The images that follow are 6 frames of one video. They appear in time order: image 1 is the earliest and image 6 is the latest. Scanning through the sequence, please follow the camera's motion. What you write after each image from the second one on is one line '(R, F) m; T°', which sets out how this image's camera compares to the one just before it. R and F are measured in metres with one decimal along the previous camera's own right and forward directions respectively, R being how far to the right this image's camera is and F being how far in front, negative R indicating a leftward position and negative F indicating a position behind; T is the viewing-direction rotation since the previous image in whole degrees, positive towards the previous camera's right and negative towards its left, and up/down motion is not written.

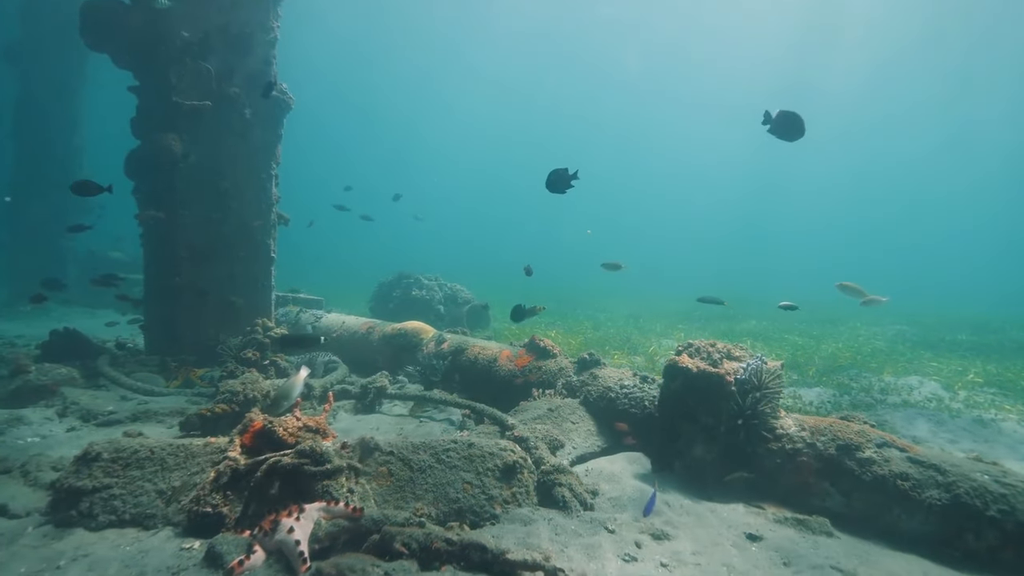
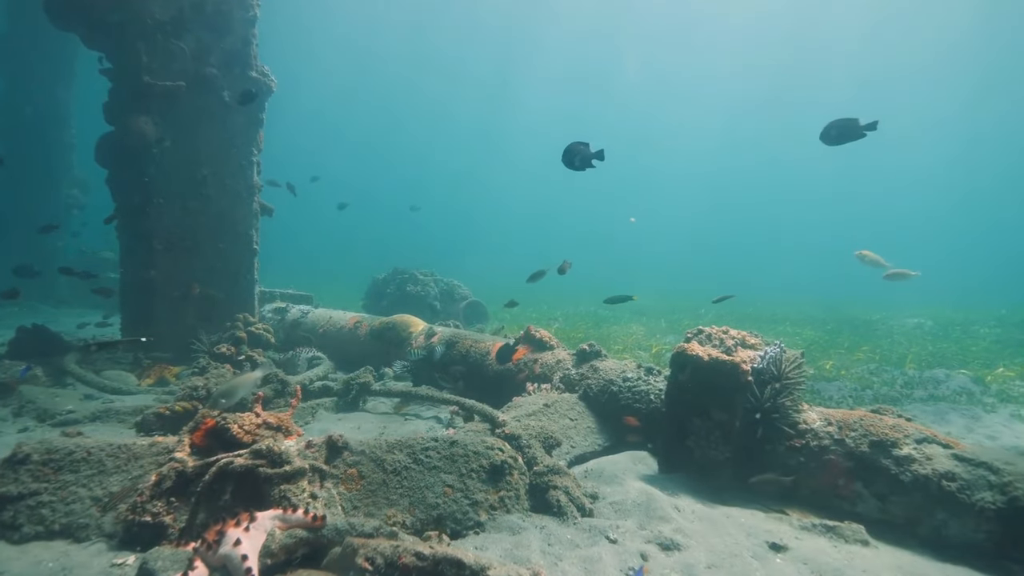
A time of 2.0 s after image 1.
(+0.2, +0.6) m; -1°
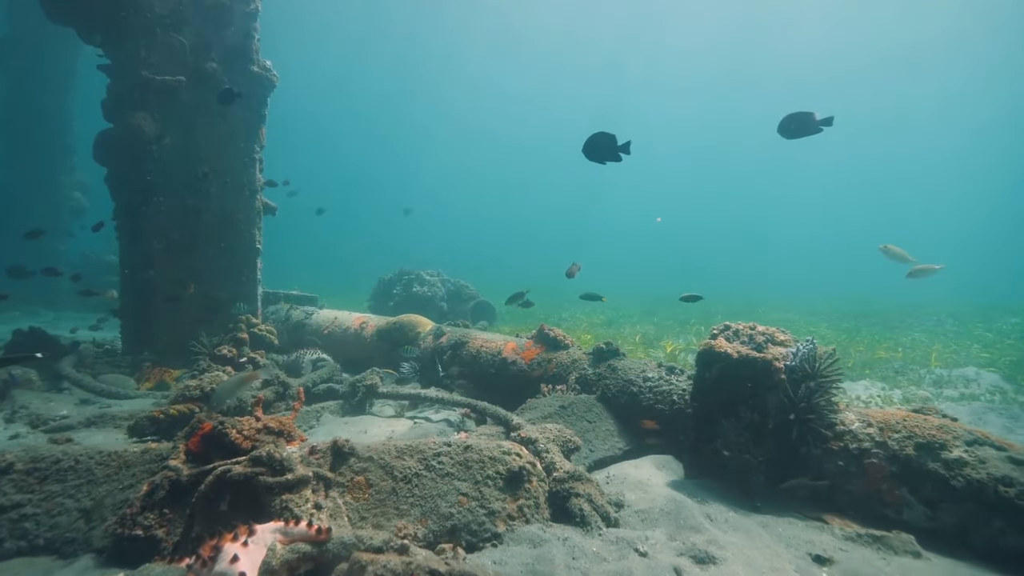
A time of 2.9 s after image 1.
(-0.1, +0.3) m; 0°
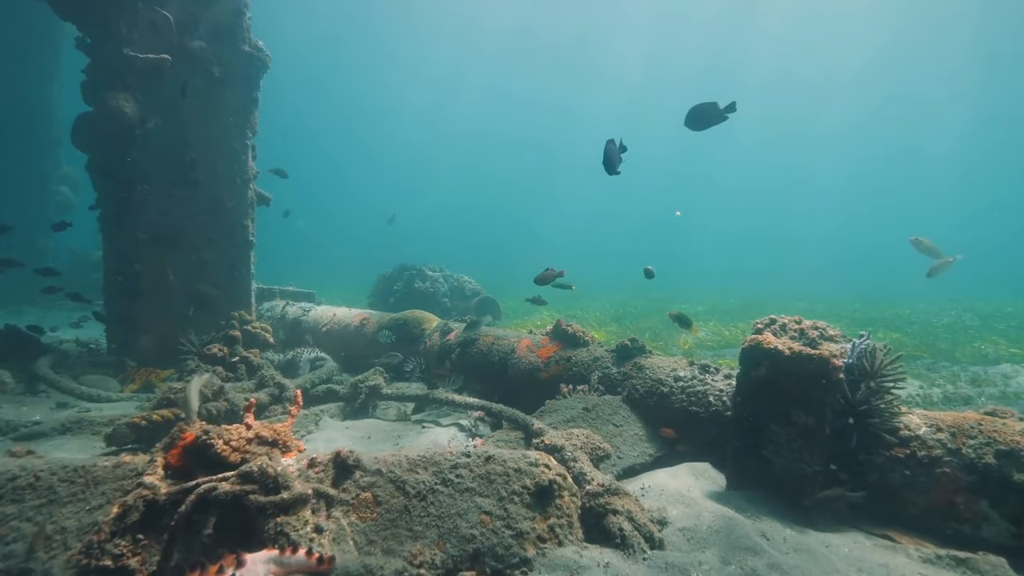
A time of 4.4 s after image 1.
(-0.3, +0.6) m; 0°
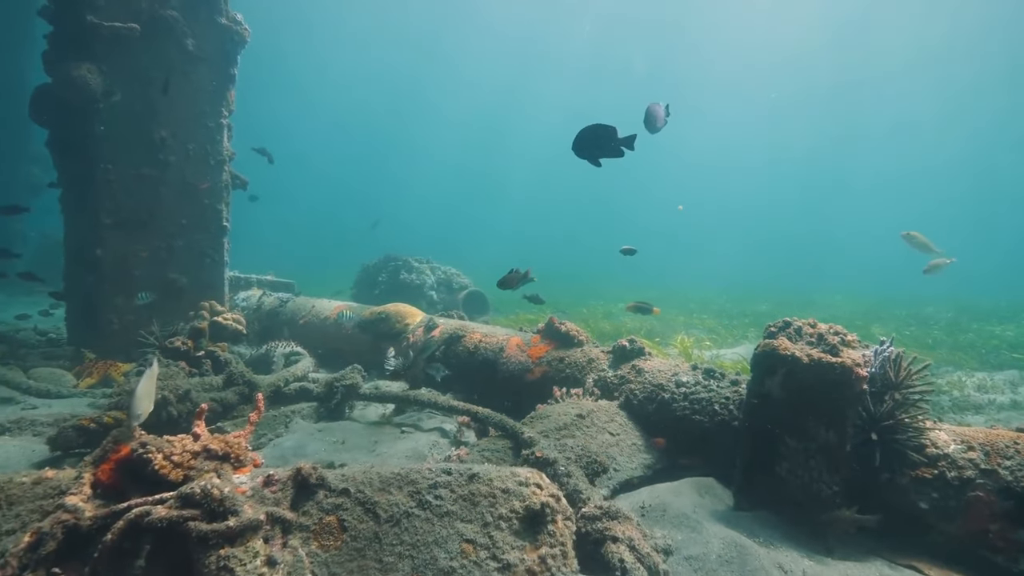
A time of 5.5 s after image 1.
(0.0, +0.5) m; +1°
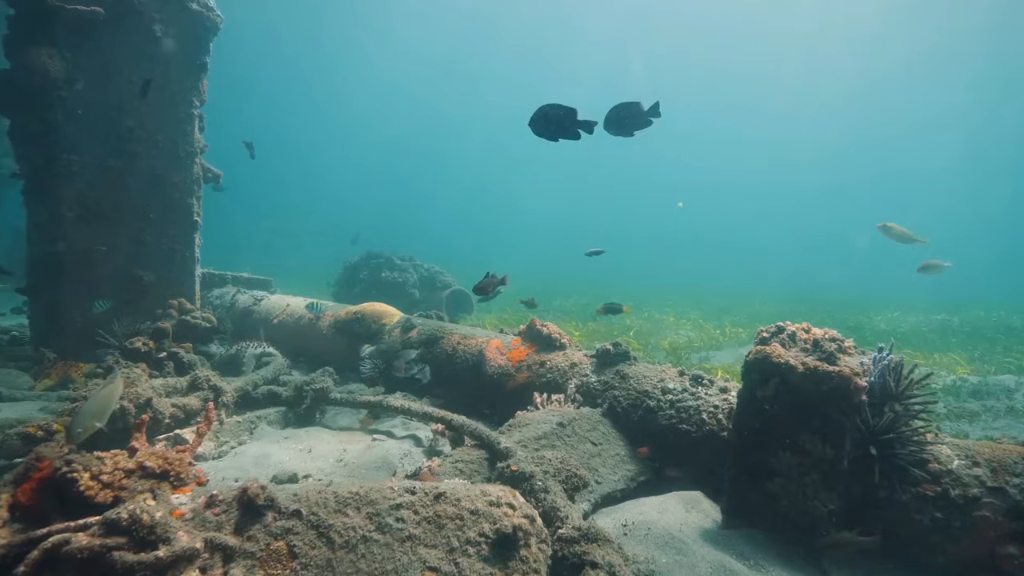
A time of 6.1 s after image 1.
(+0.2, +0.3) m; +1°
